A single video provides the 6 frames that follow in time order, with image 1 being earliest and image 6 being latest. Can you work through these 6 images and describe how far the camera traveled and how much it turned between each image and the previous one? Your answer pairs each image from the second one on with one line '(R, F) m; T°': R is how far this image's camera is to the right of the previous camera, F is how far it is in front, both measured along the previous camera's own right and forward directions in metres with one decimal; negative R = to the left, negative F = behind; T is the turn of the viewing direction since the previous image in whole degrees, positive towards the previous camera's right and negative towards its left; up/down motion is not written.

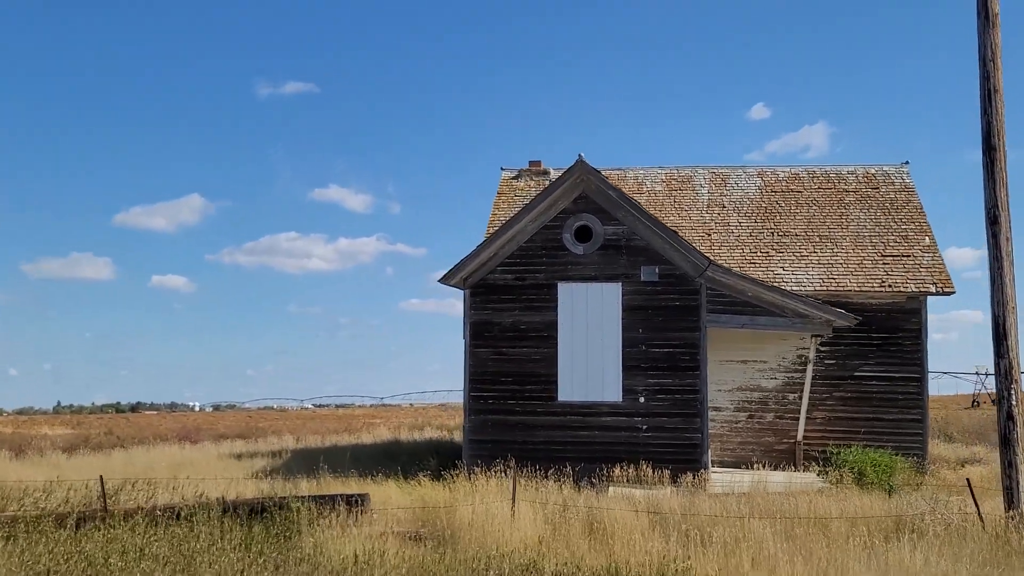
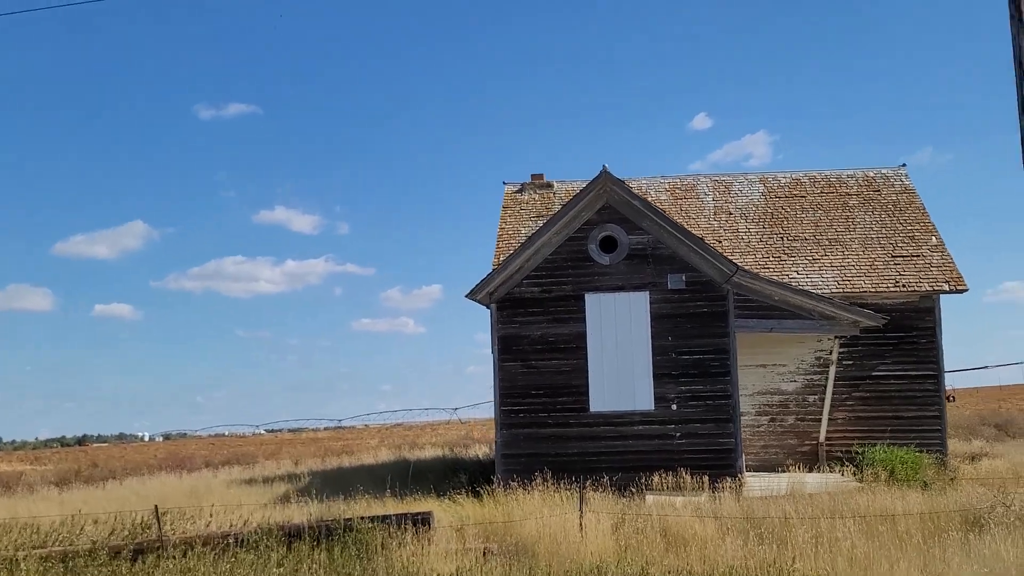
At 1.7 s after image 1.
(-1.1, 0.0) m; +2°
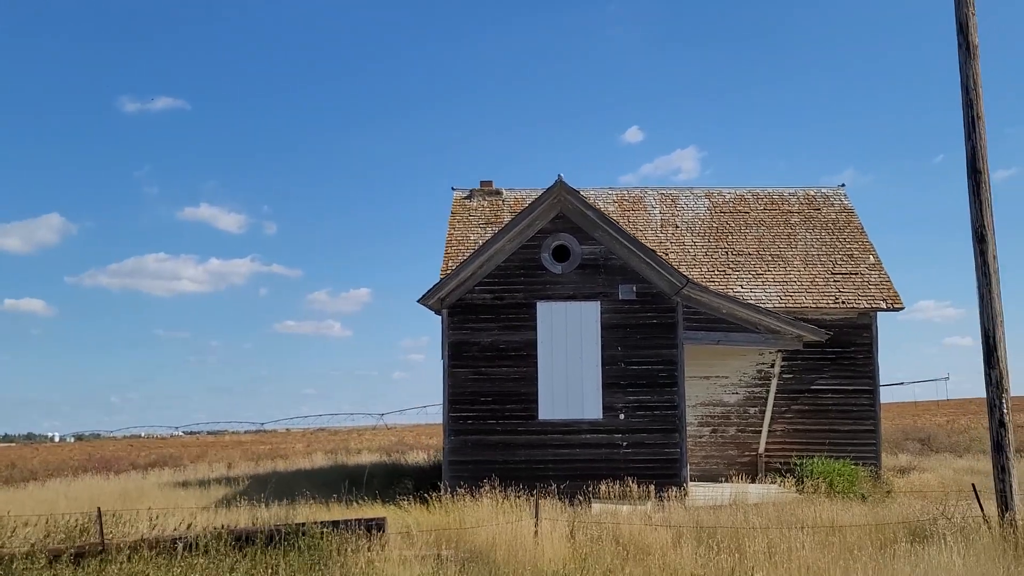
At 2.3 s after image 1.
(-0.3, 0.0) m; +4°
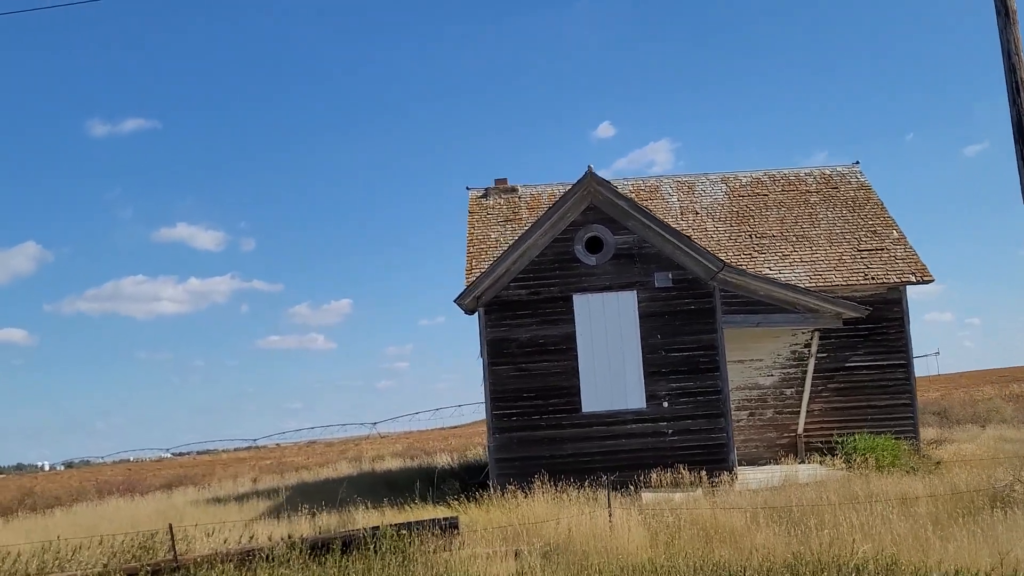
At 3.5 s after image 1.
(-0.8, +0.1) m; +1°
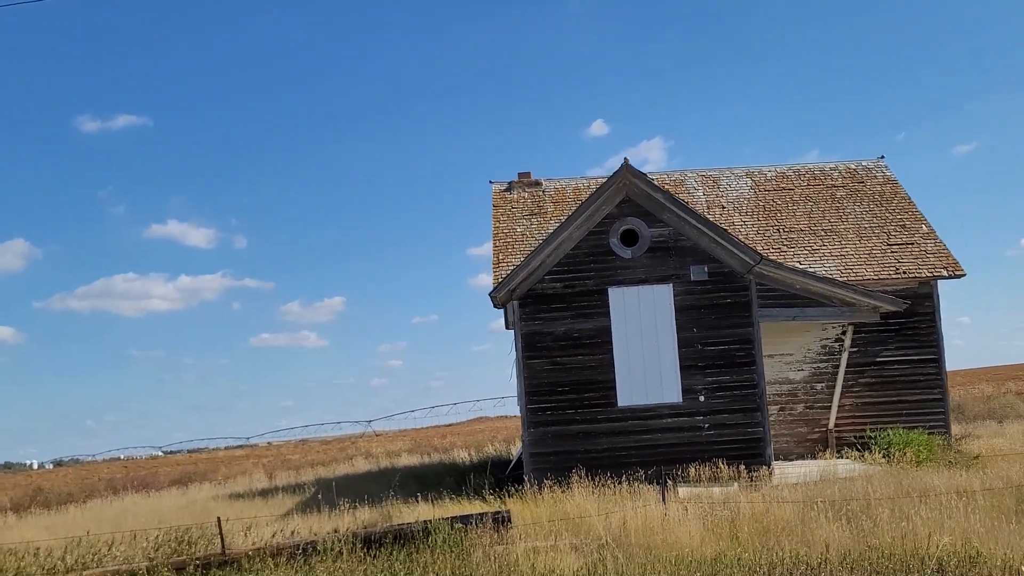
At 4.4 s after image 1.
(-0.6, +0.1) m; 0°
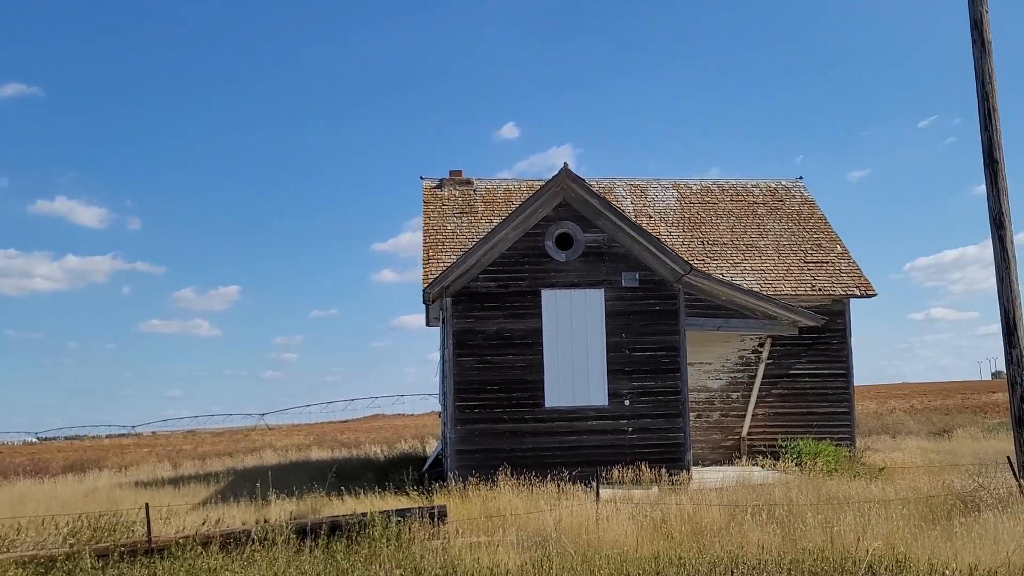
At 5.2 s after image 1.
(-0.4, 0.0) m; +6°
